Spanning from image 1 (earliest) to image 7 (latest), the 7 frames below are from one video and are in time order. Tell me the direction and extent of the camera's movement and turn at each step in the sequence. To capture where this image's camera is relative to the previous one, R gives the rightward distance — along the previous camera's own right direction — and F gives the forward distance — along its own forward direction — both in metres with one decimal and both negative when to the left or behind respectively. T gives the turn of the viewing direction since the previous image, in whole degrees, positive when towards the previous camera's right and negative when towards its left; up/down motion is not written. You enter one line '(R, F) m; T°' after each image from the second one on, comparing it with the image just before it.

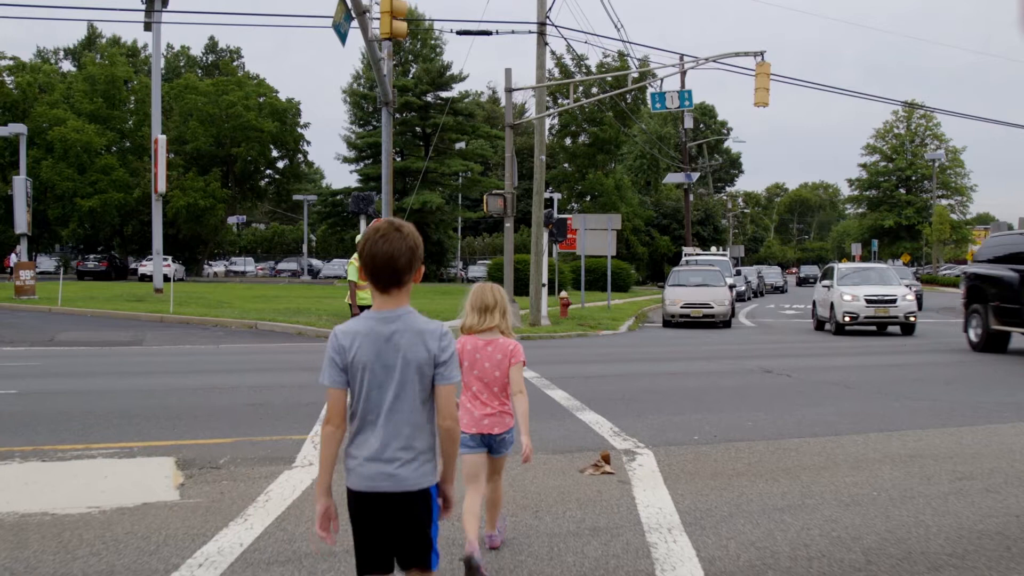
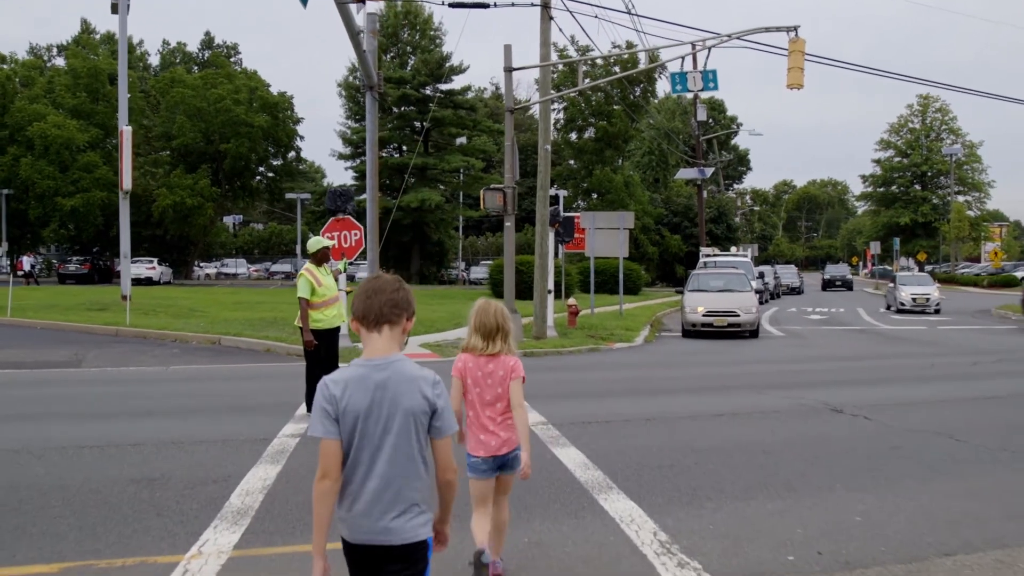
(+0.1, +2.5) m; 0°
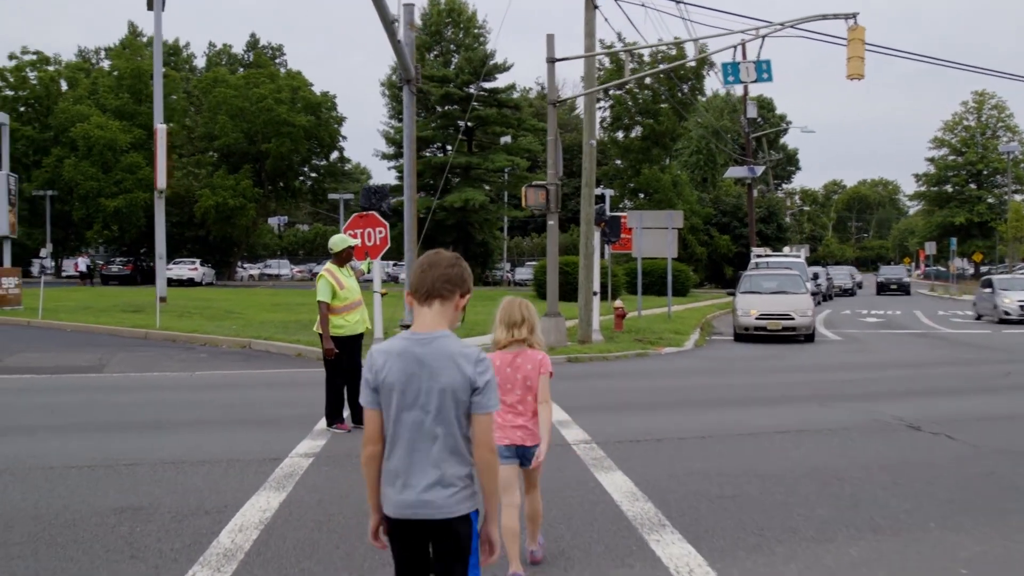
(0.0, +0.8) m; -2°
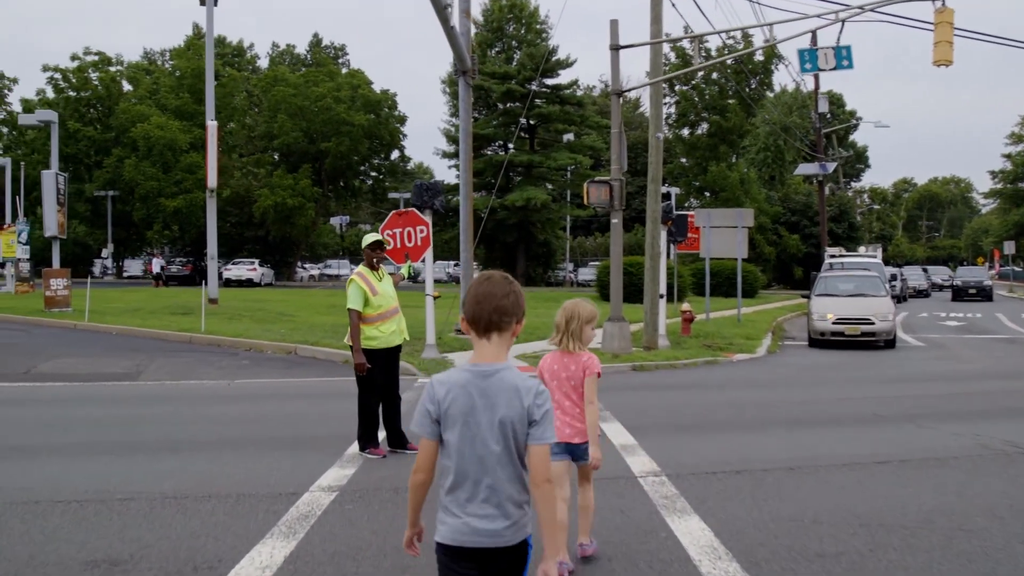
(0.0, +1.0) m; -3°
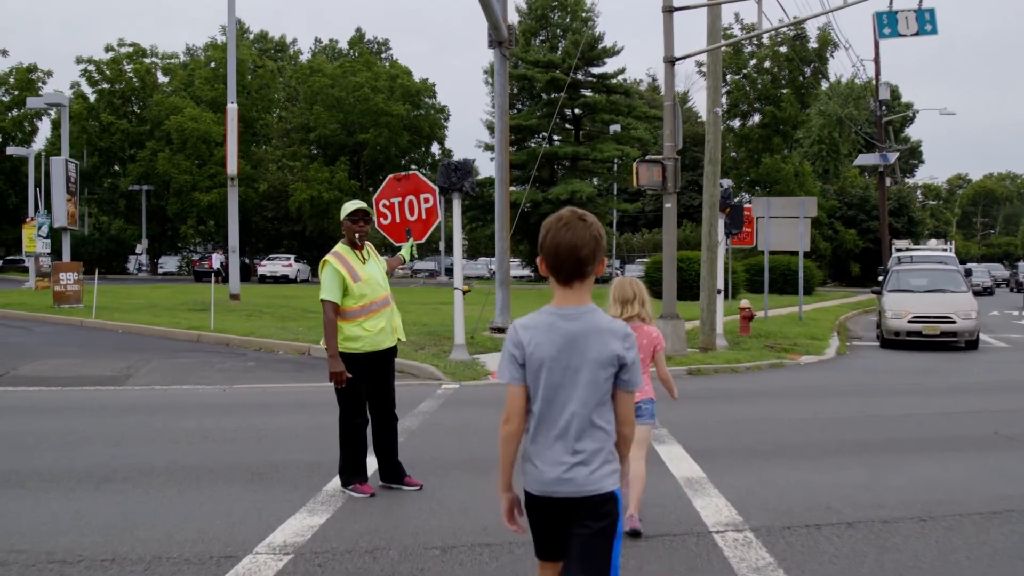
(+0.1, +1.7) m; -2°
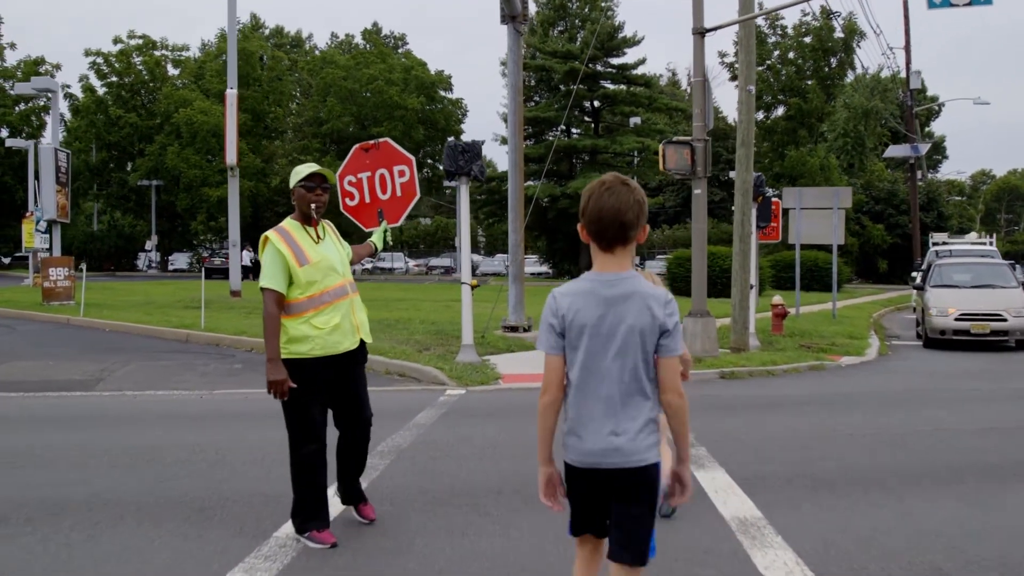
(+0.1, +1.2) m; -1°
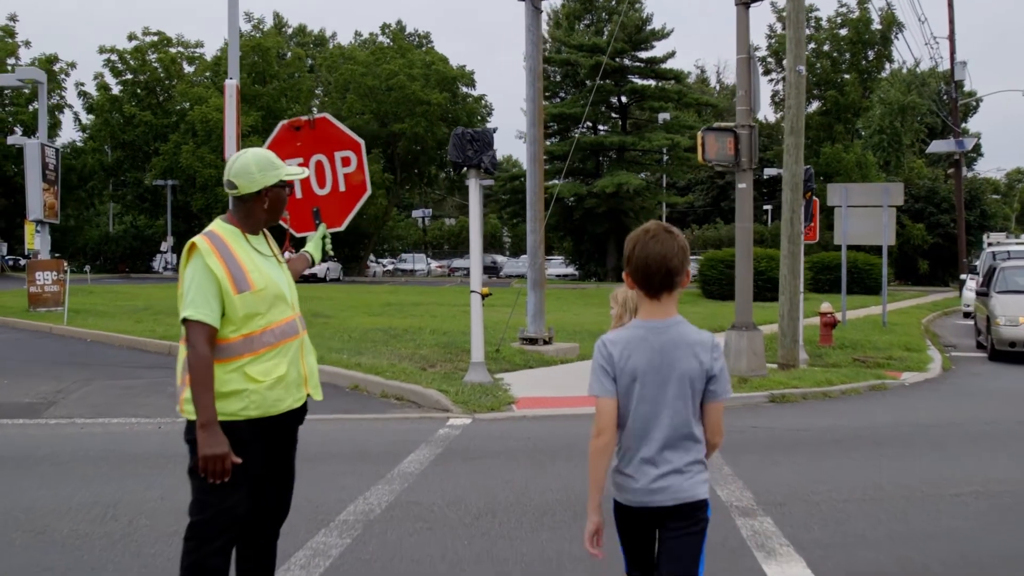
(+0.1, +1.6) m; -1°
